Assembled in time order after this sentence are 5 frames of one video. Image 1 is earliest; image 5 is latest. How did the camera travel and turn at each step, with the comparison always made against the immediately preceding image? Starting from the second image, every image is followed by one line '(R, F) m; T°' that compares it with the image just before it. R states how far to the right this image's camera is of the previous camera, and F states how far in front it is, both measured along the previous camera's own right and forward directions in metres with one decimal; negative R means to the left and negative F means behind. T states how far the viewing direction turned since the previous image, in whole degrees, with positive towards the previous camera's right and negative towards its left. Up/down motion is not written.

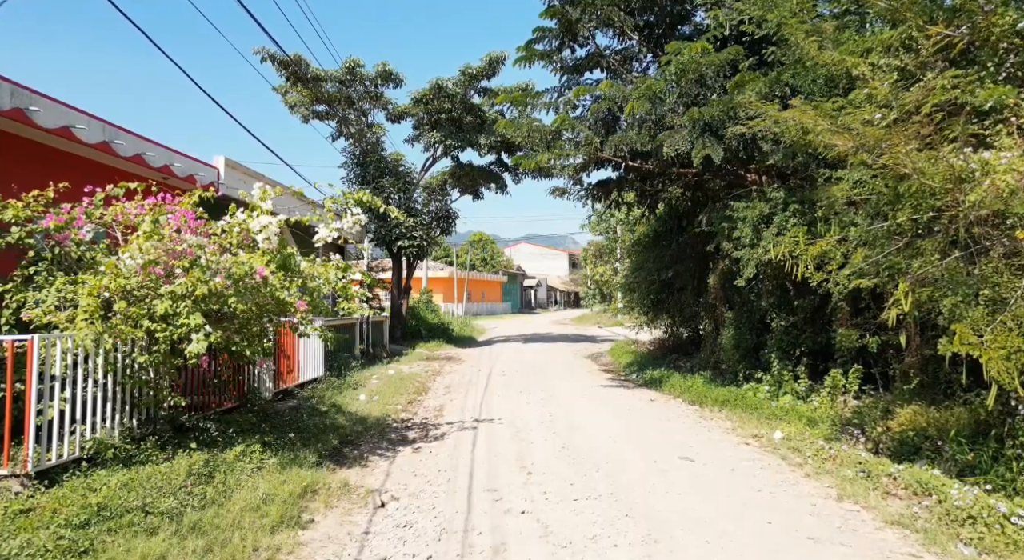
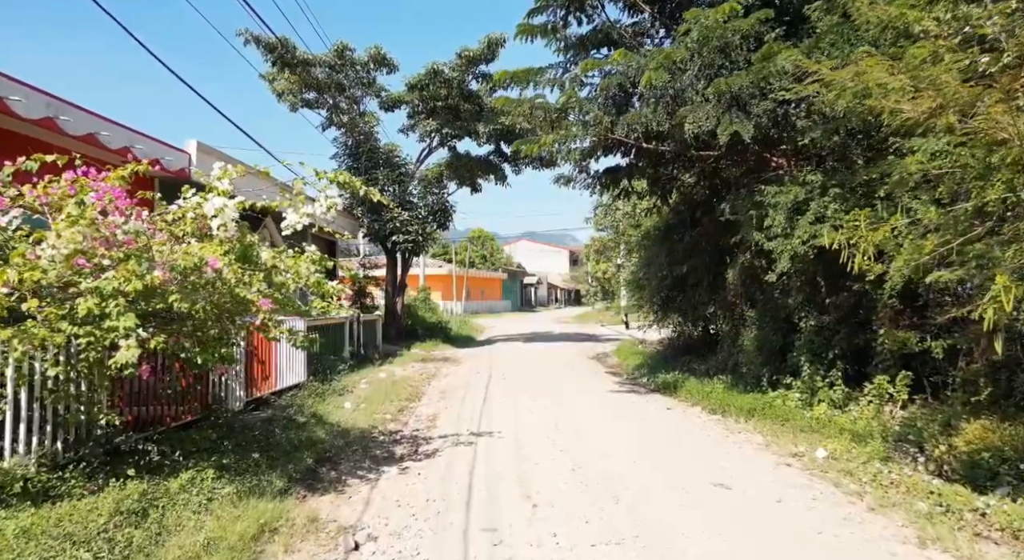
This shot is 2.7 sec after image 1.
(0.0, +0.9) m; 0°
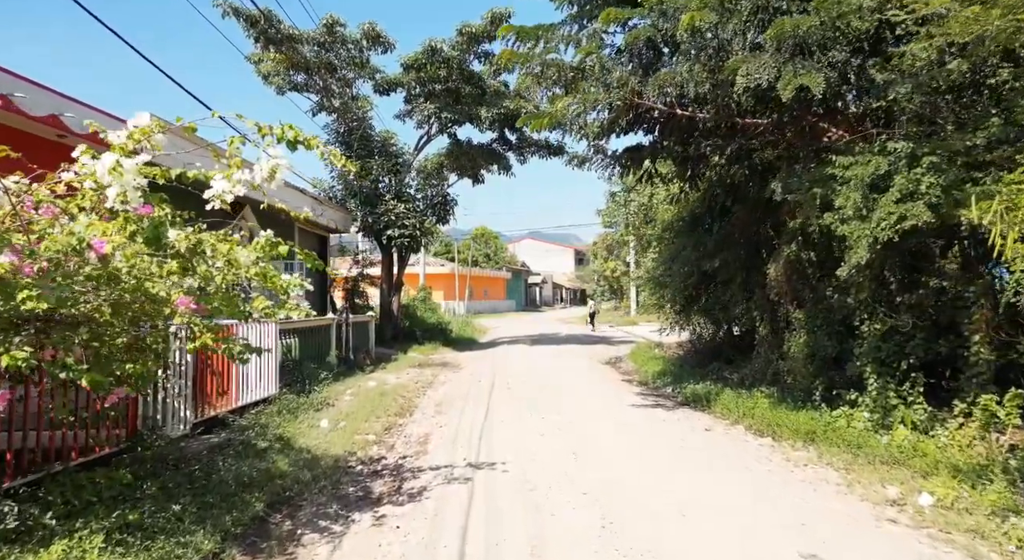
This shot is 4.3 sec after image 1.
(0.0, +1.3) m; 0°
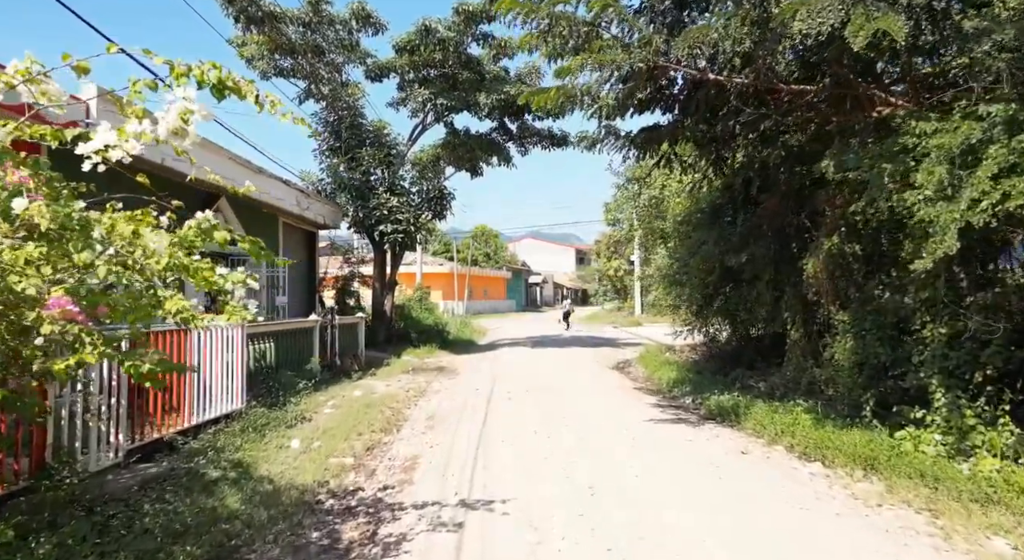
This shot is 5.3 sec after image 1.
(0.0, +1.0) m; 0°
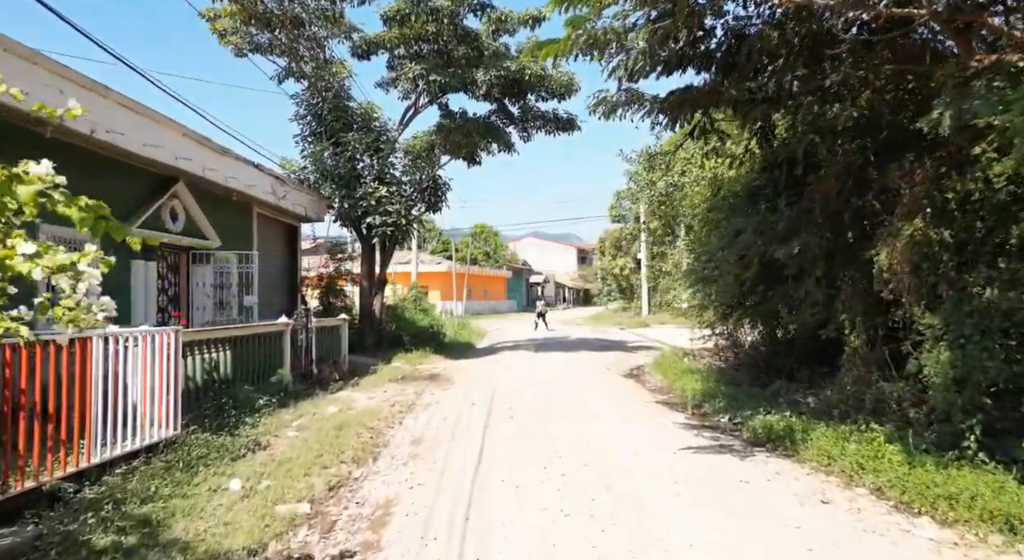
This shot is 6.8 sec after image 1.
(0.0, +1.4) m; 0°
